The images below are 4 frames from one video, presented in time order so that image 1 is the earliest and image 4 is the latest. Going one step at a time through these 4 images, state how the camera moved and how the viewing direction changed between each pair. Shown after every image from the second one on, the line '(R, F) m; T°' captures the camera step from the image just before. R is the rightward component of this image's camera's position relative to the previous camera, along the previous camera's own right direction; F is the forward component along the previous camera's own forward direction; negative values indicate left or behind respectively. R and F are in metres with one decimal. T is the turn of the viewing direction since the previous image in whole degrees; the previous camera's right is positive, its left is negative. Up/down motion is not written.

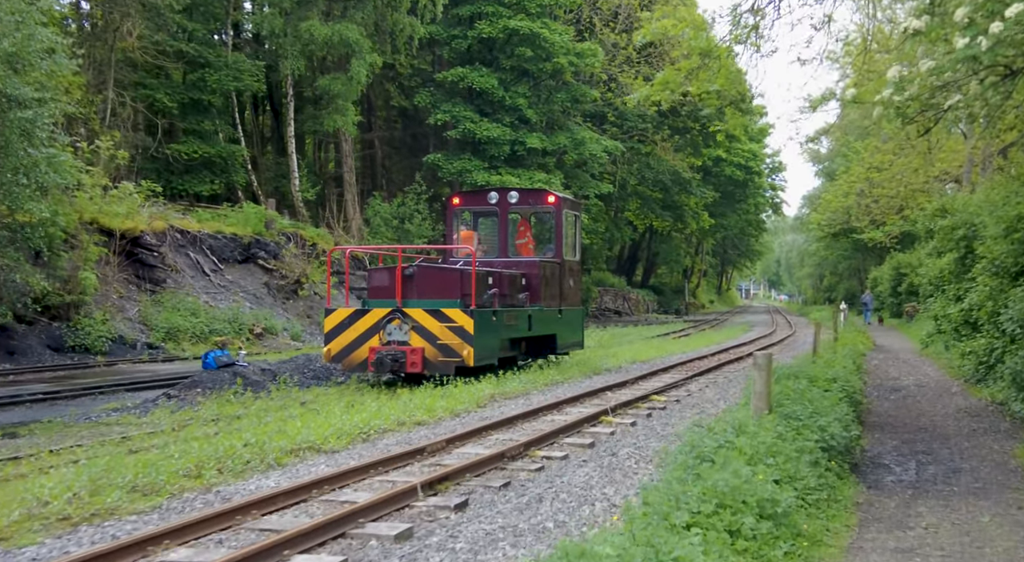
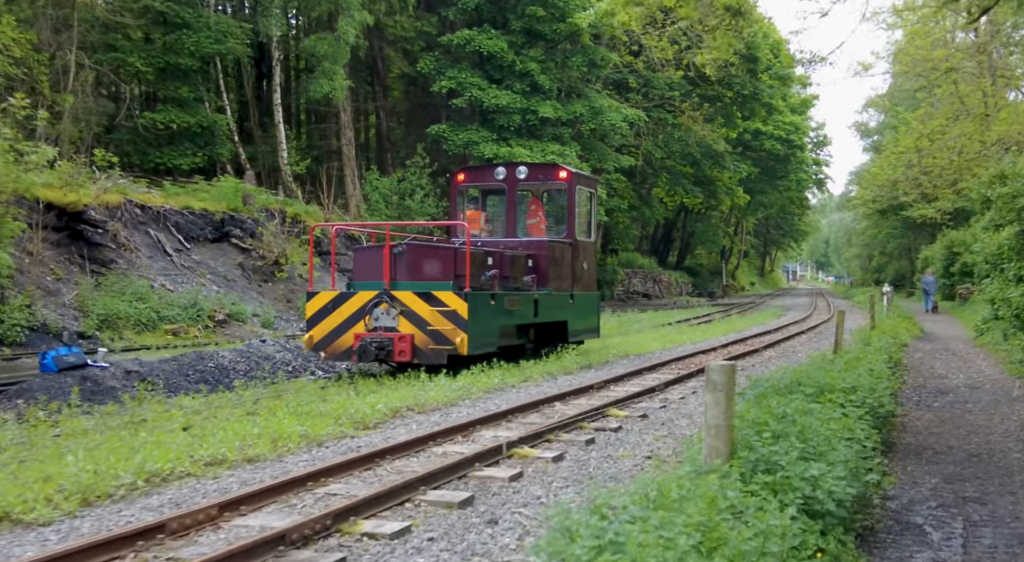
(+1.1, +2.8) m; -3°
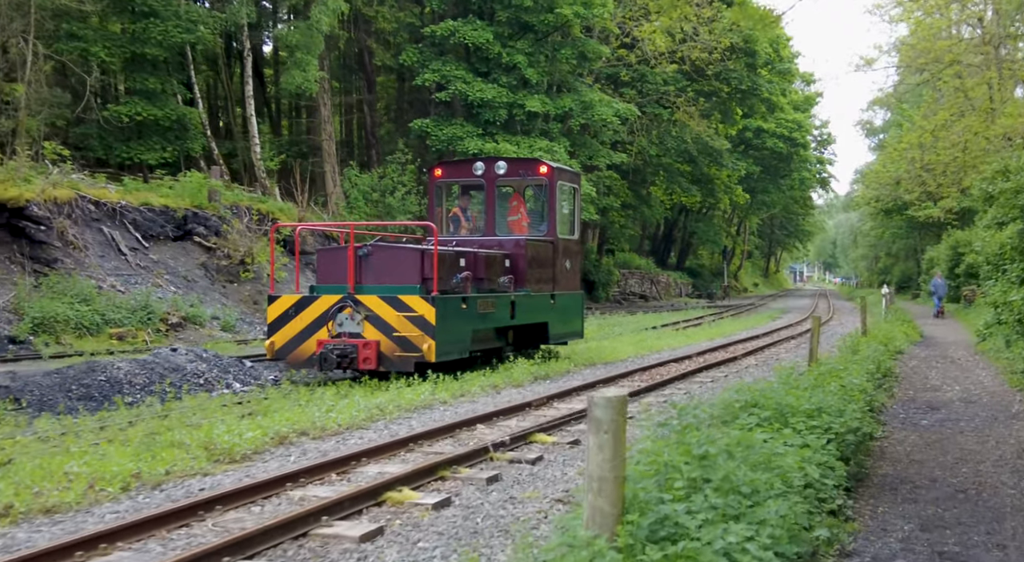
(+0.7, +1.3) m; 0°
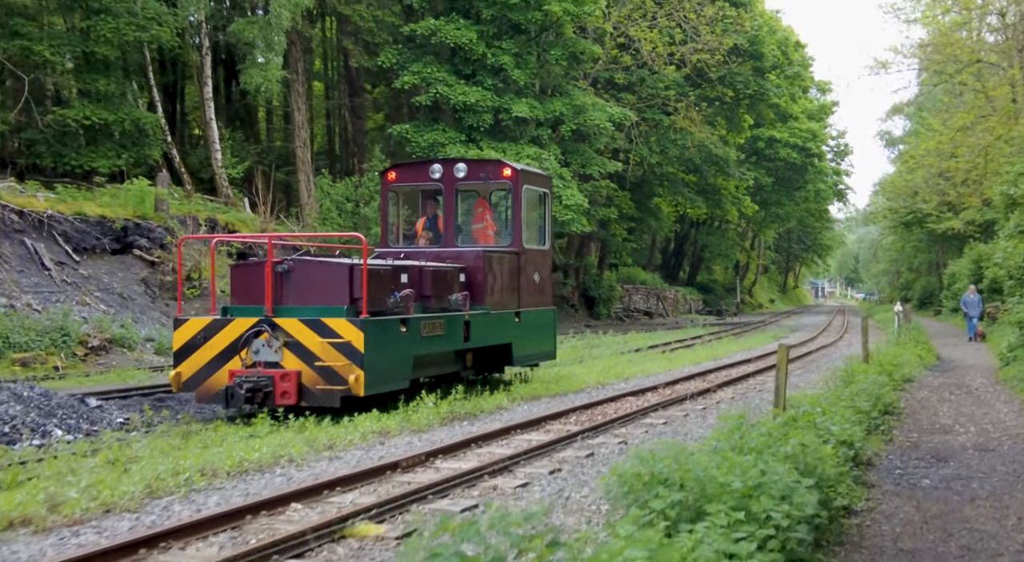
(+1.1, +2.2) m; -1°
